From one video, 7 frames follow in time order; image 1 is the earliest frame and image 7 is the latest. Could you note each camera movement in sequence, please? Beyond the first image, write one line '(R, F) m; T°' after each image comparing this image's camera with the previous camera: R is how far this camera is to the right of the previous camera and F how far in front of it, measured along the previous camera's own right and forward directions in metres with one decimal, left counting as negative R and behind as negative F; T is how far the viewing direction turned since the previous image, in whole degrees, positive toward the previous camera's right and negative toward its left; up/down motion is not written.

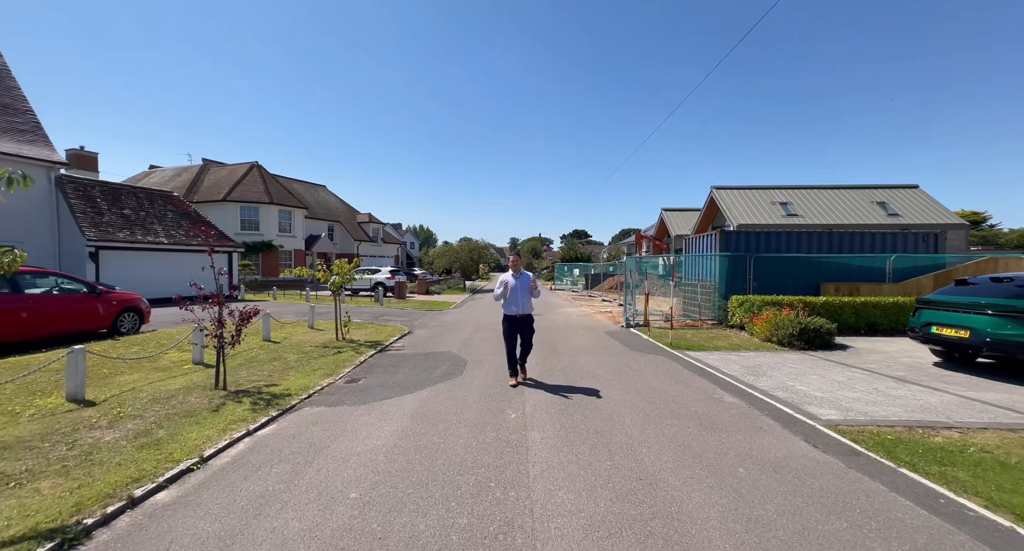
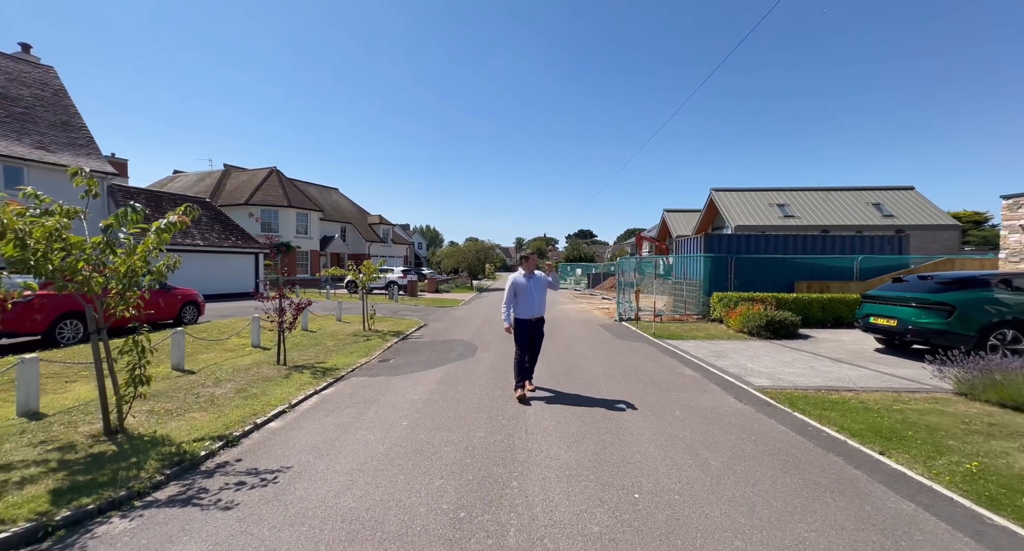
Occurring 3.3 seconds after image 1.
(+0.1, -1.7) m; -1°
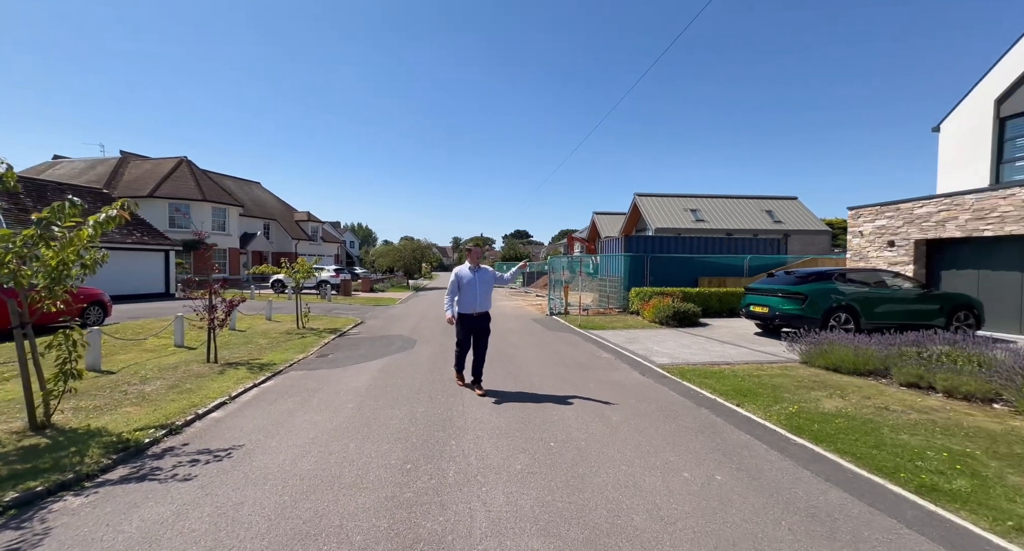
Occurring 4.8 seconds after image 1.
(0.0, -0.7) m; +8°
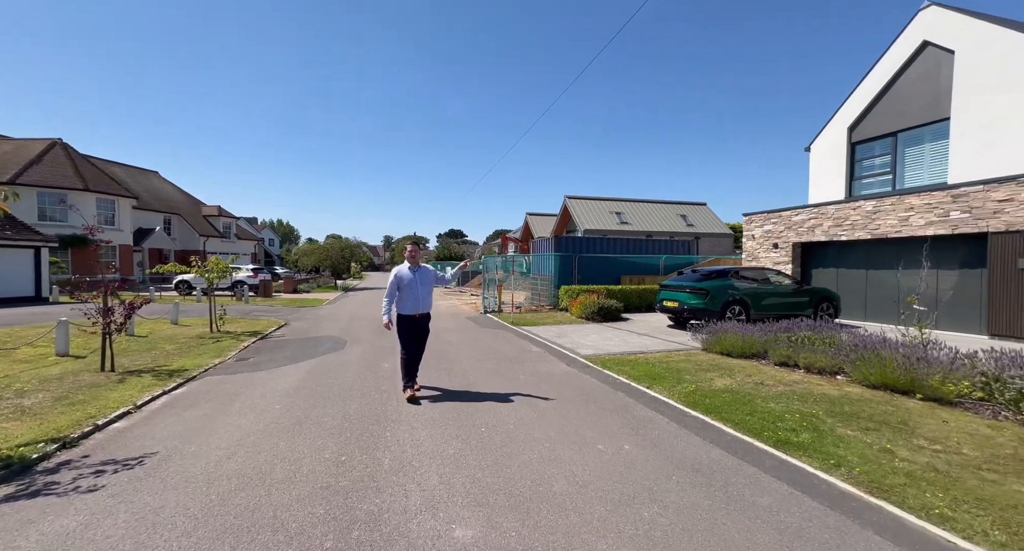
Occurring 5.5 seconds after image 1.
(0.0, -0.3) m; +8°
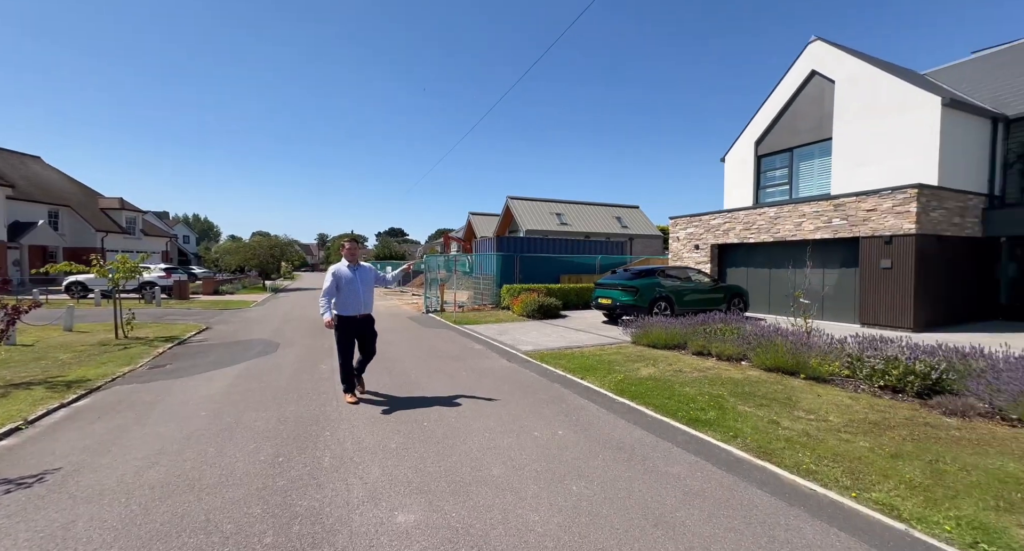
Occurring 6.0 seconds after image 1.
(0.0, -0.2) m; +7°
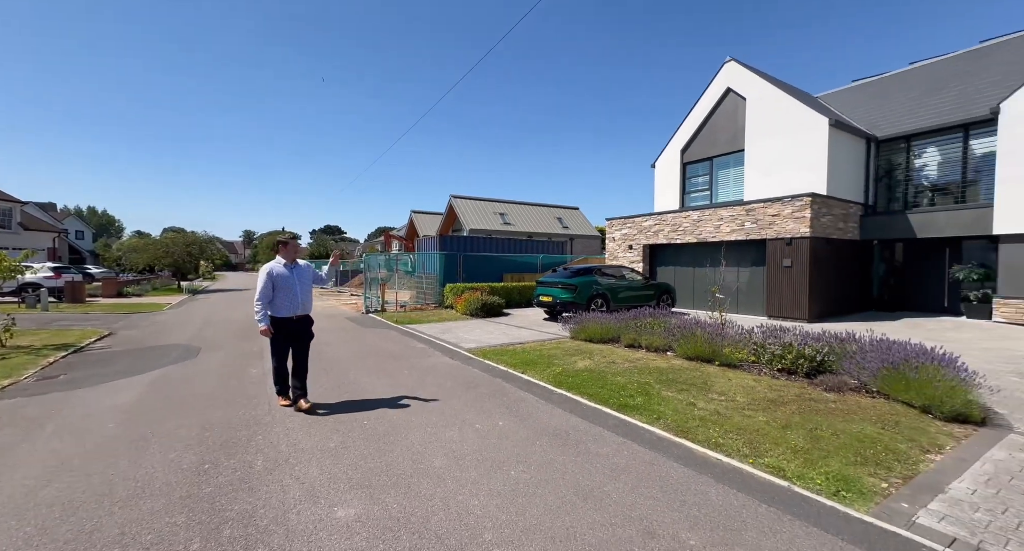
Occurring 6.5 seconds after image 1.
(0.0, -0.2) m; +7°
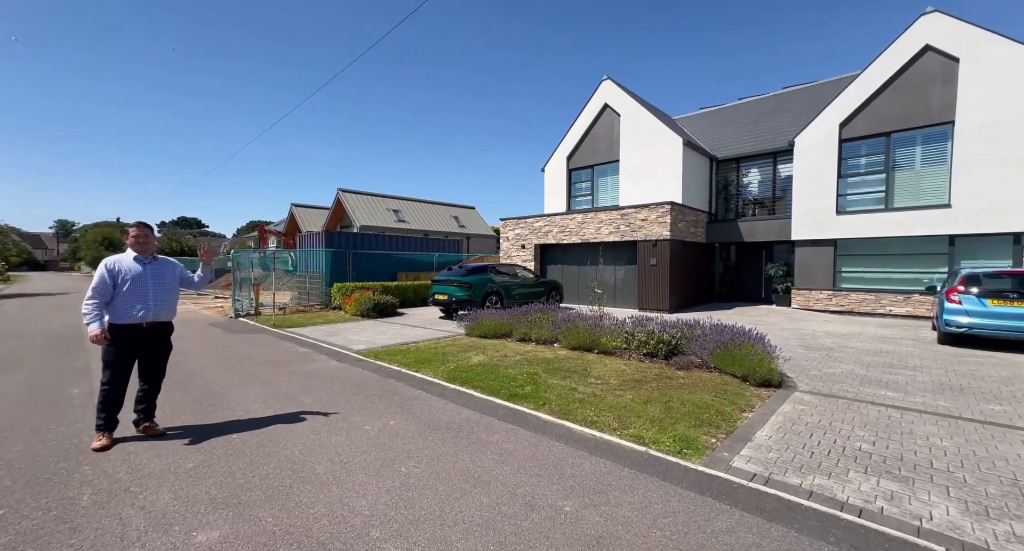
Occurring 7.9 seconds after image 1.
(0.0, -0.2) m; +13°
